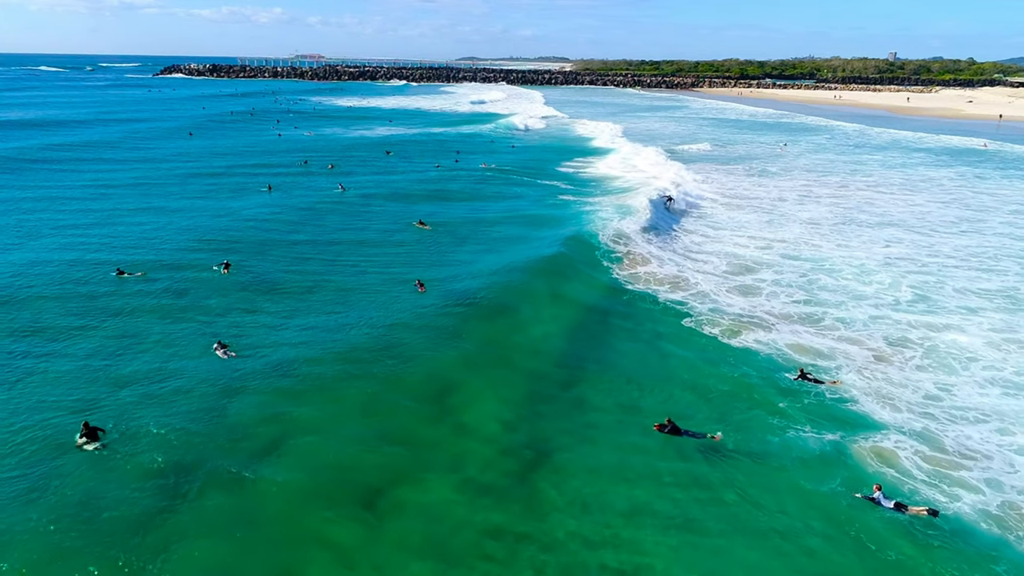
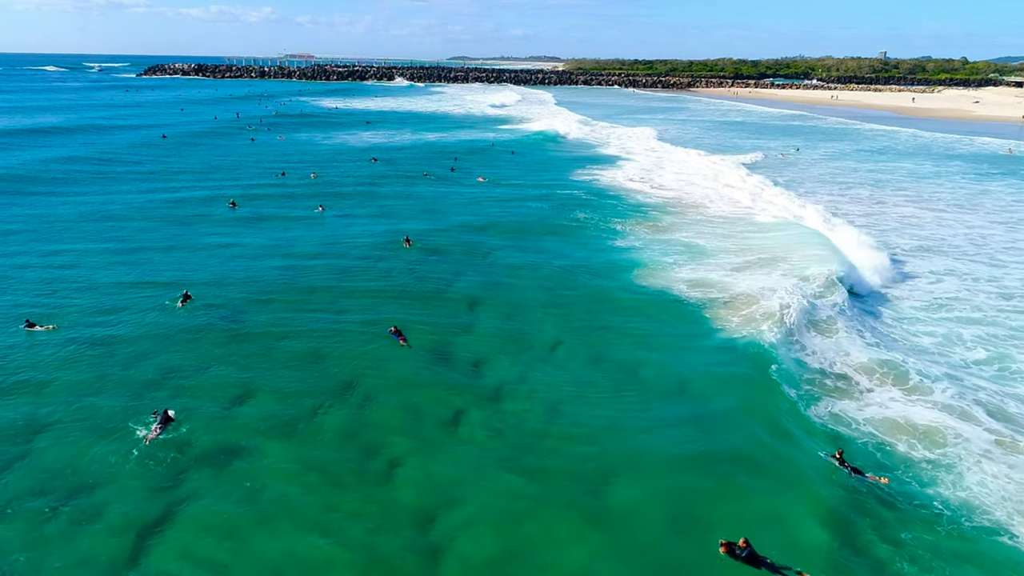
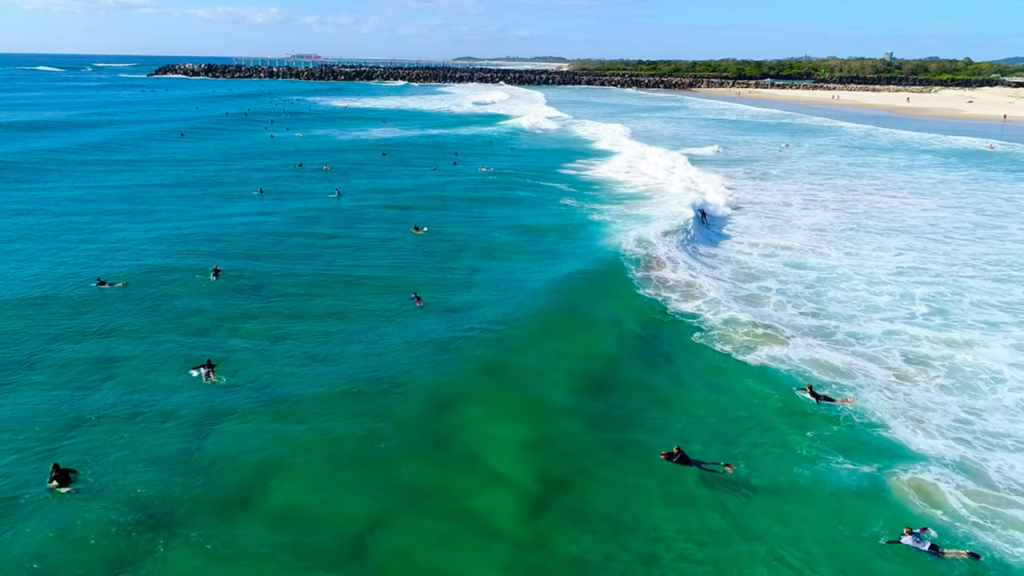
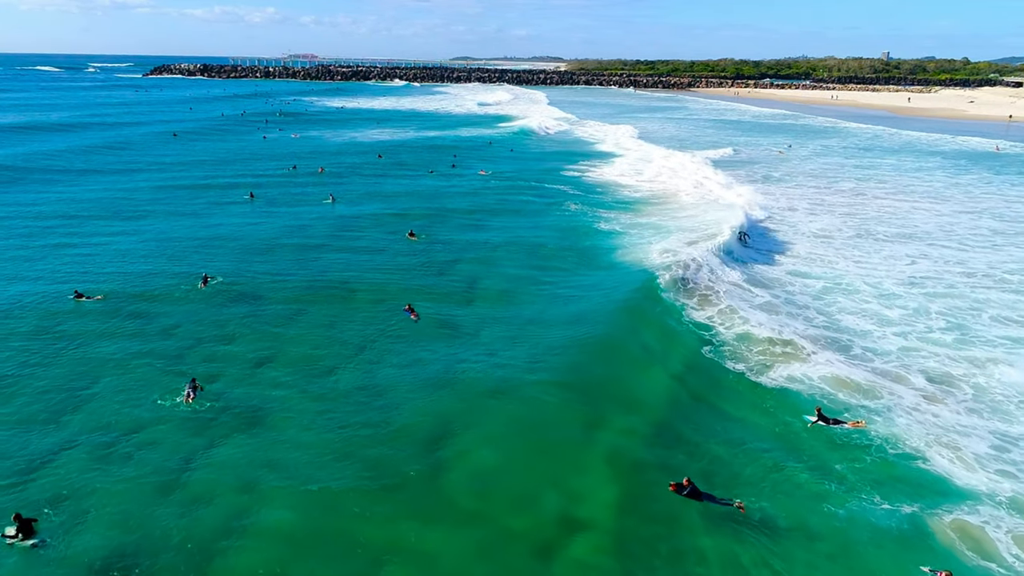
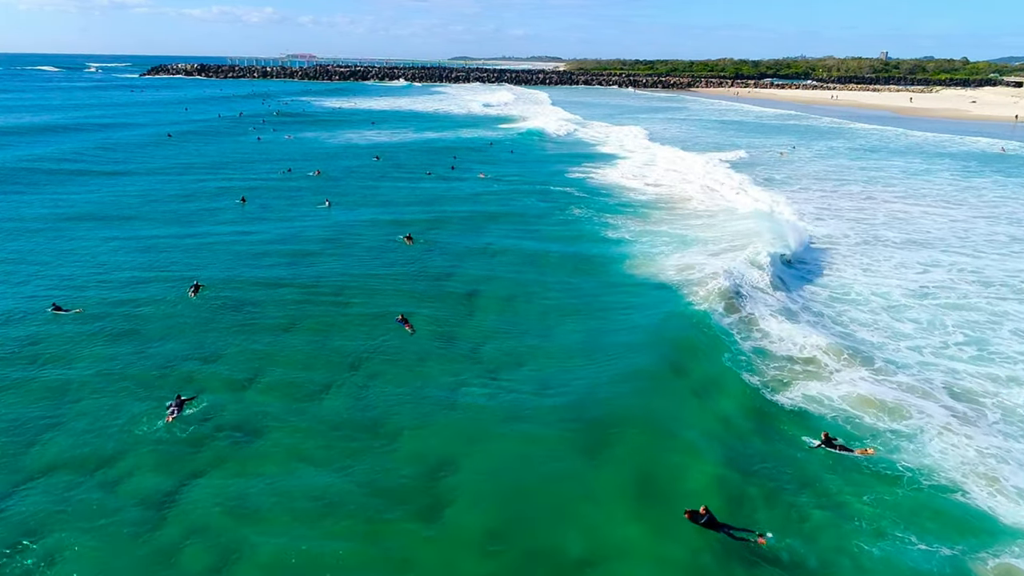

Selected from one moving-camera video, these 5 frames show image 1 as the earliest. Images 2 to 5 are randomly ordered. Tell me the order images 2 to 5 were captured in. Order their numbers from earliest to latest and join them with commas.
3, 4, 5, 2
